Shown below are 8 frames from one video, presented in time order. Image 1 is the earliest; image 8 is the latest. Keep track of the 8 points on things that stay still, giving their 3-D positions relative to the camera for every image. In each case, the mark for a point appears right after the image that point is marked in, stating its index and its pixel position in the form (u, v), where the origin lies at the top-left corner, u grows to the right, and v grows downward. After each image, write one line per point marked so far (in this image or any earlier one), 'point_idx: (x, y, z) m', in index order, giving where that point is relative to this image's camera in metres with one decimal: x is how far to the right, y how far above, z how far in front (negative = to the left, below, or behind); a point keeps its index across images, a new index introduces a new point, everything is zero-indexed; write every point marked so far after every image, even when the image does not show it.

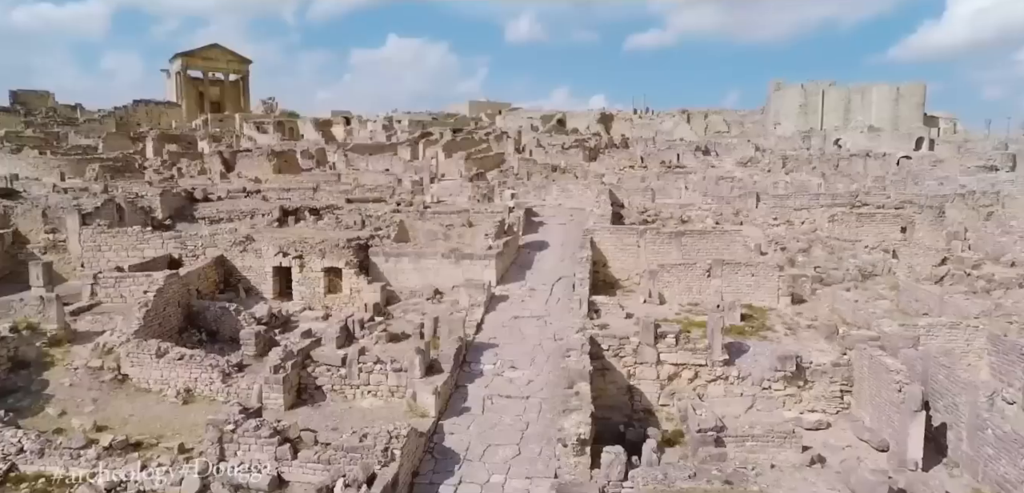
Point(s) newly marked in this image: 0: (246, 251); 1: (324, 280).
0: (-4.7, -0.1, +13.2) m
1: (-3.3, -0.6, +13.2) m
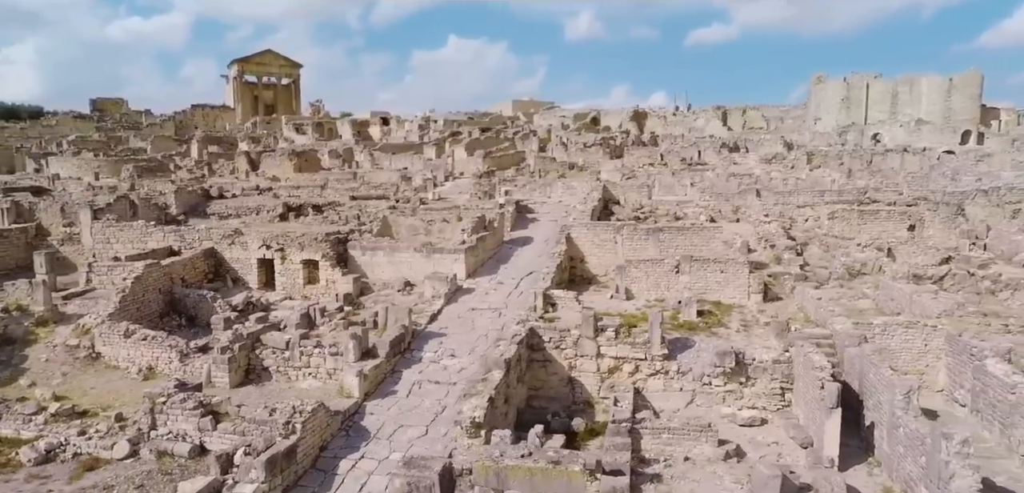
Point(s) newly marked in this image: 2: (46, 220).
0: (-5.4, +0.1, +14.3) m
1: (-4.1, -0.5, +14.2) m
2: (-9.3, +0.5, +14.6) m
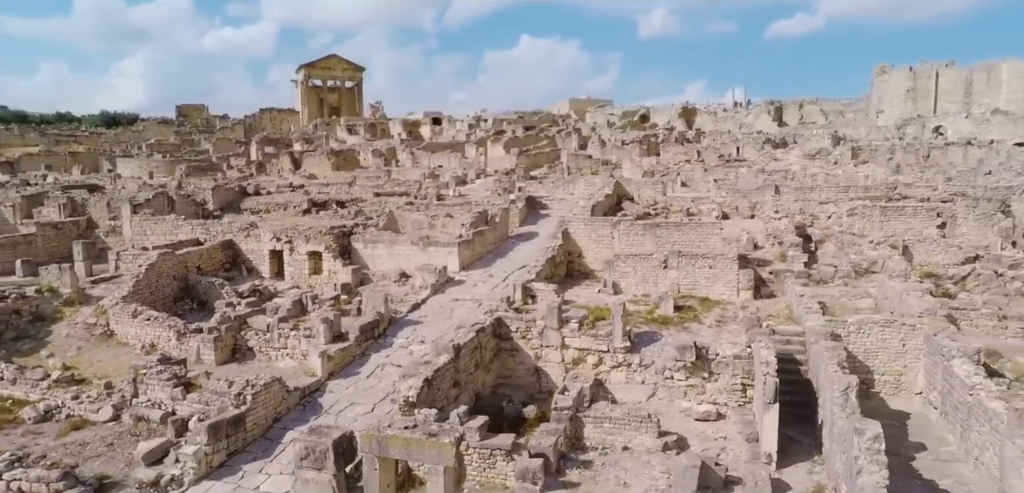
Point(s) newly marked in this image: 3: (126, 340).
0: (-5.6, +0.2, +15.6) m
1: (-4.3, -0.3, +15.3) m
2: (-9.4, +0.7, +16.4) m
3: (-6.5, -1.6, +12.1) m
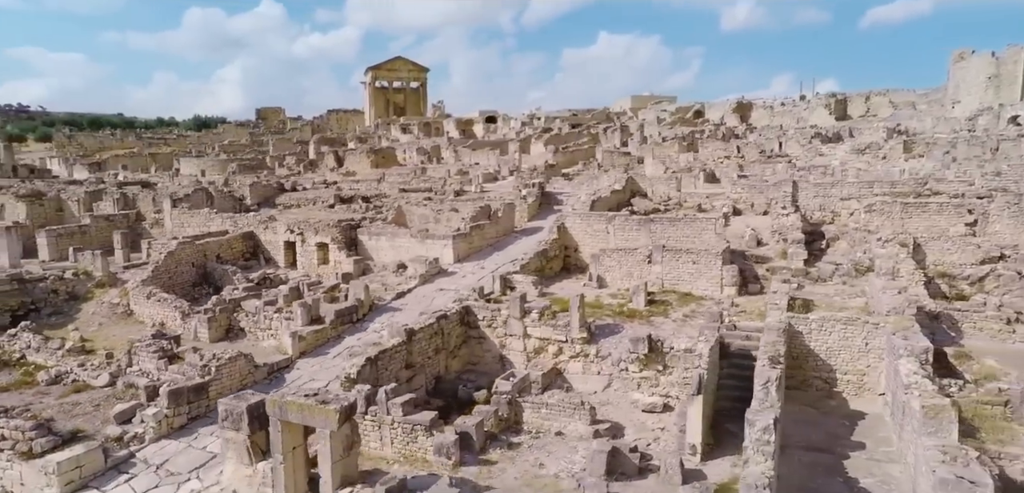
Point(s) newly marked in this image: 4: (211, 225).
0: (-5.8, +0.4, +17.0) m
1: (-4.5, -0.1, +16.5) m
2: (-9.4, +1.0, +18.3) m
3: (-7.1, -1.4, +13.7) m
4: (-7.3, +0.5, +17.5) m
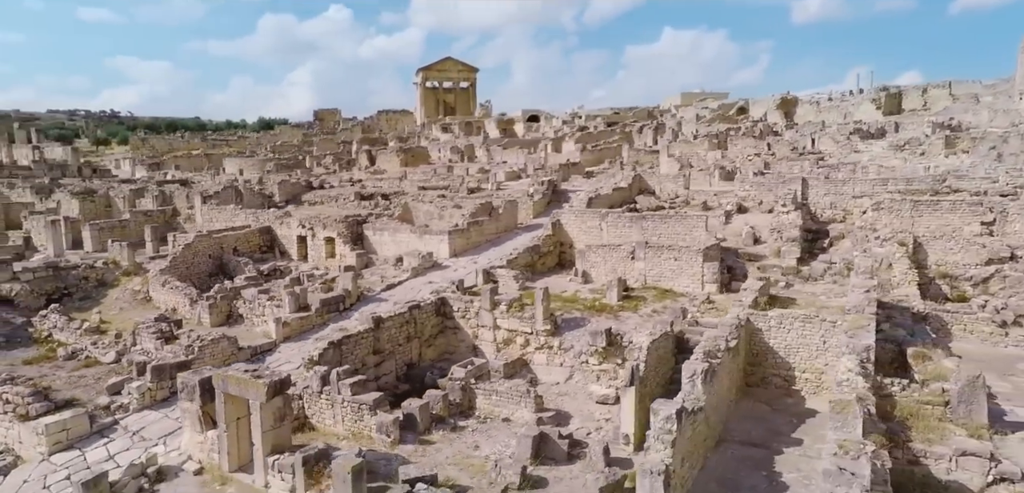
0: (-5.8, +0.6, +18.2) m
1: (-4.6, 0.0, +17.6) m
2: (-9.3, +1.2, +19.9) m
3: (-7.5, -1.2, +15.1) m
4: (-7.3, +0.7, +18.9) m
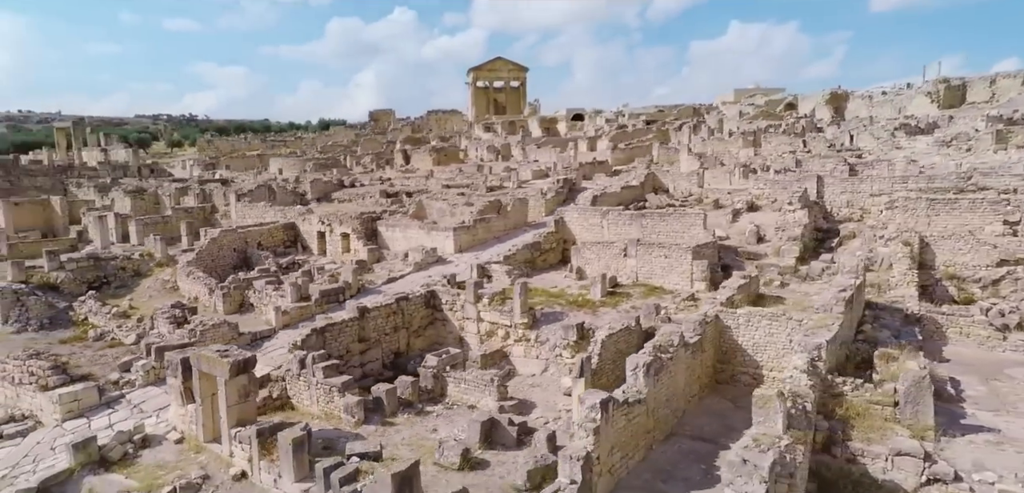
0: (-5.6, +0.7, +19.4) m
1: (-4.4, +0.1, +18.6) m
2: (-8.8, +1.4, +21.5) m
3: (-7.6, -1.0, +16.5) m
4: (-7.0, +0.9, +20.2) m
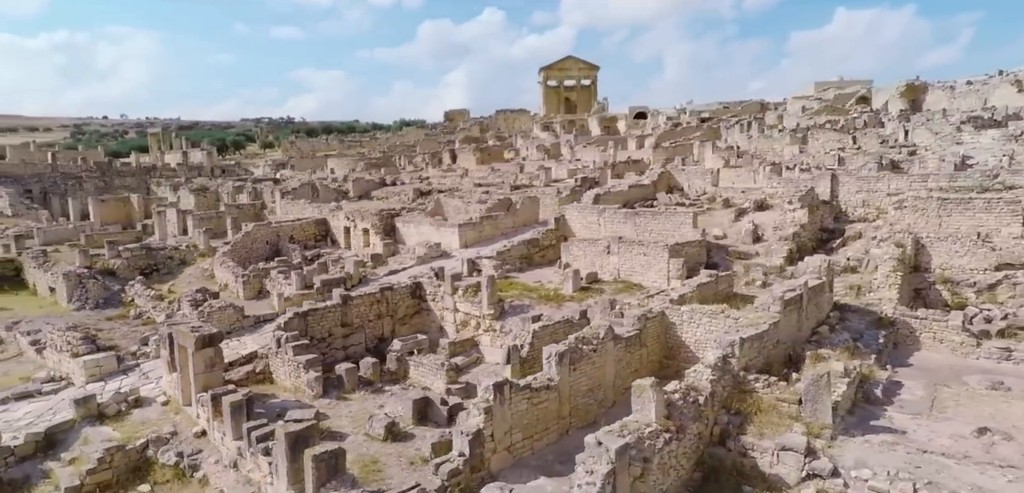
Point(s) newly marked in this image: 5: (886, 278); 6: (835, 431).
0: (-5.2, +0.9, +21.1) m
1: (-4.2, +0.3, +20.2) m
2: (-8.0, +1.6, +23.7) m
3: (-7.7, -0.8, +18.6) m
4: (-6.4, +1.1, +22.2) m
5: (+7.4, -0.6, +14.2) m
6: (+4.4, -2.5, +9.7) m
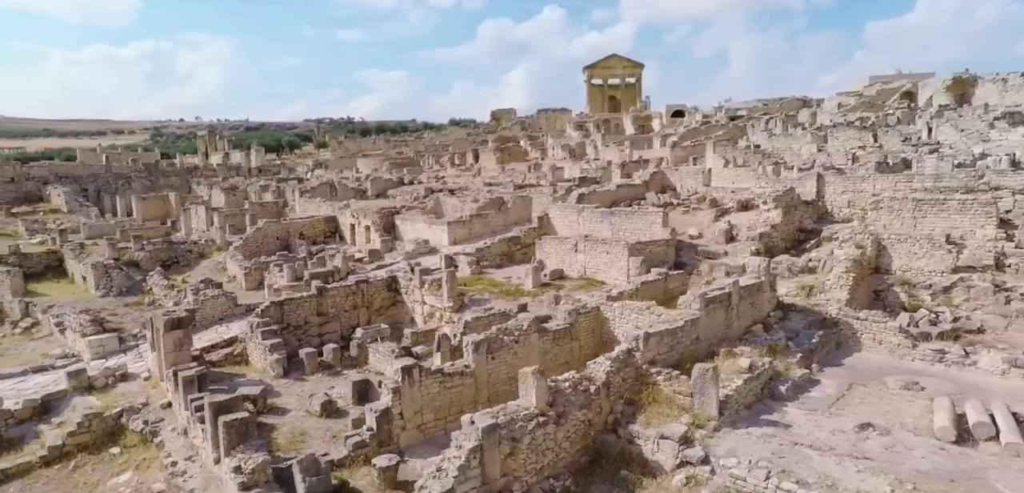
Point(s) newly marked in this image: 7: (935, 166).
0: (-5.2, +1.1, +22.5) m
1: (-4.3, +0.4, +21.5) m
2: (-7.7, +1.8, +25.4) m
3: (-8.0, -0.7, +20.3) m
4: (-6.3, +1.2, +23.7) m
5: (+6.5, -0.6, +14.2) m
6: (+2.9, -2.5, +10.1) m
7: (+11.3, +2.1, +19.1) m
